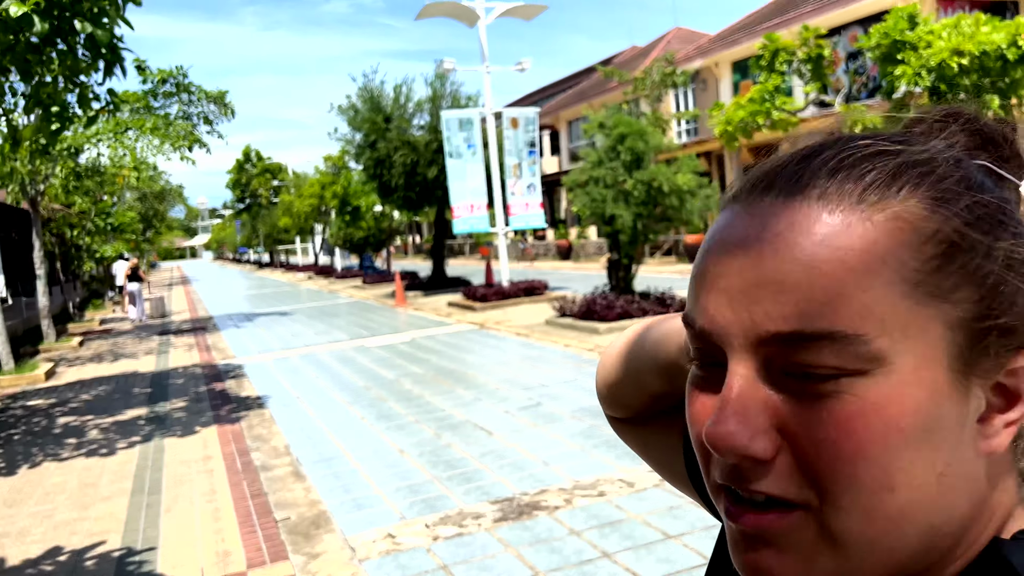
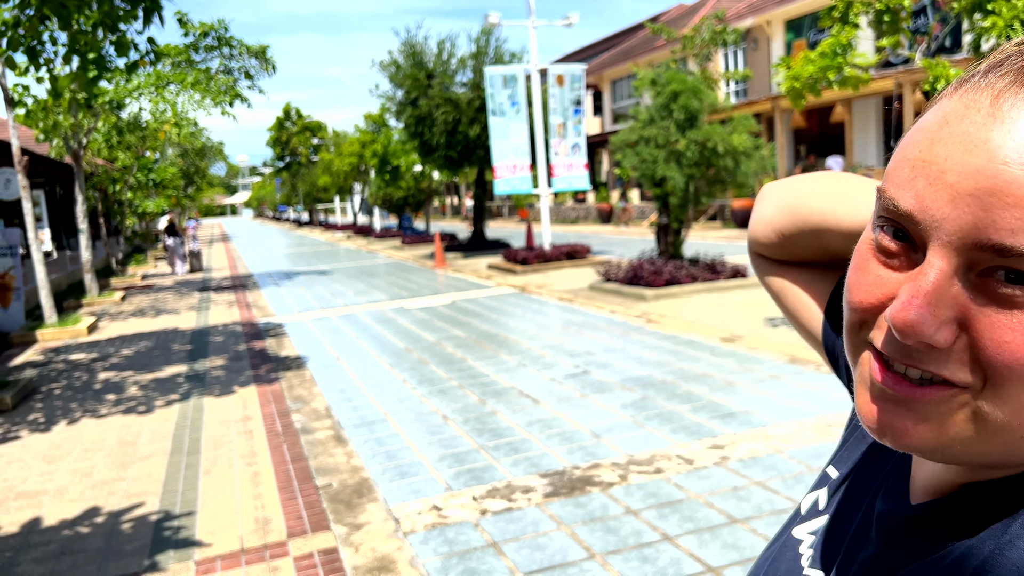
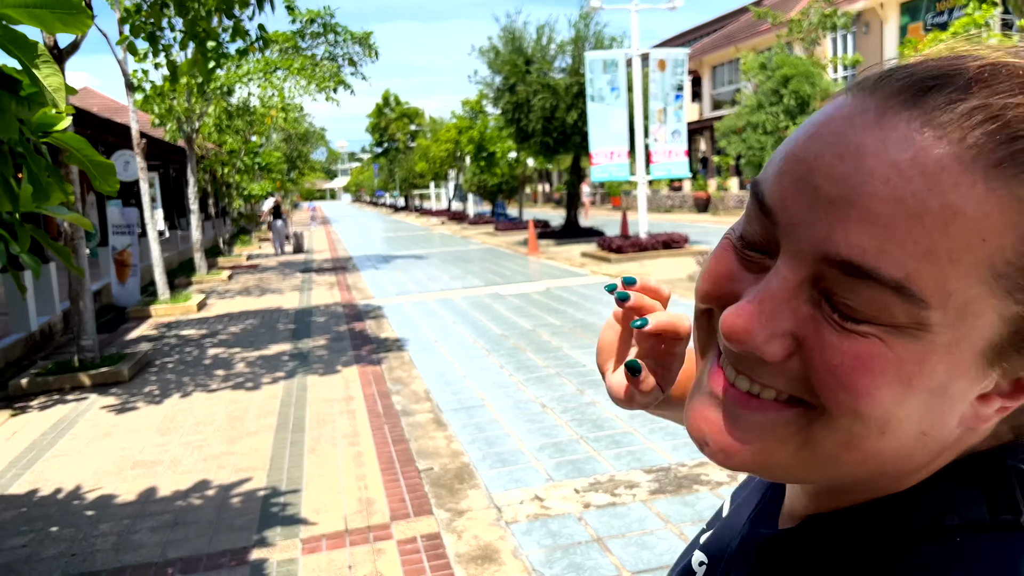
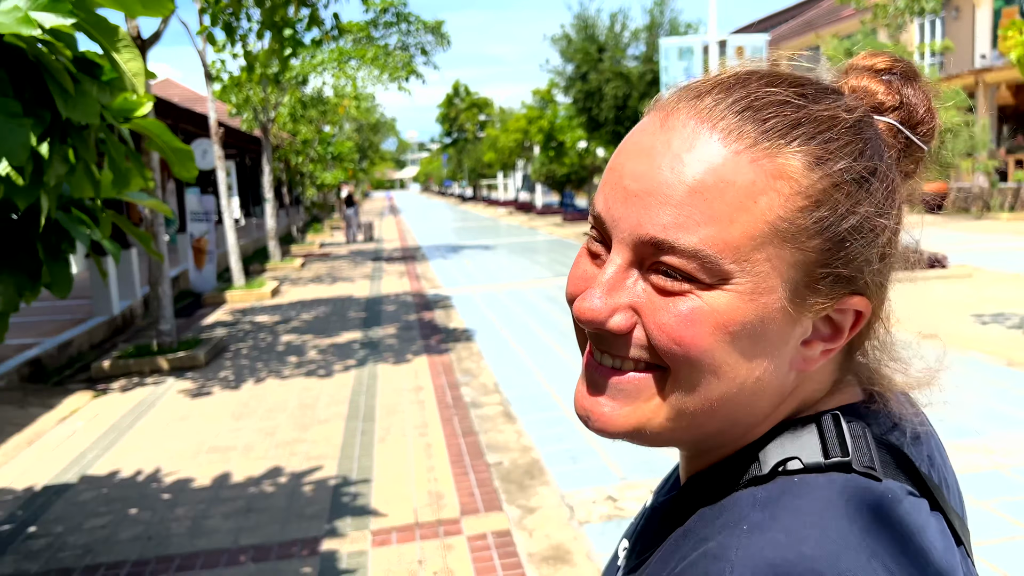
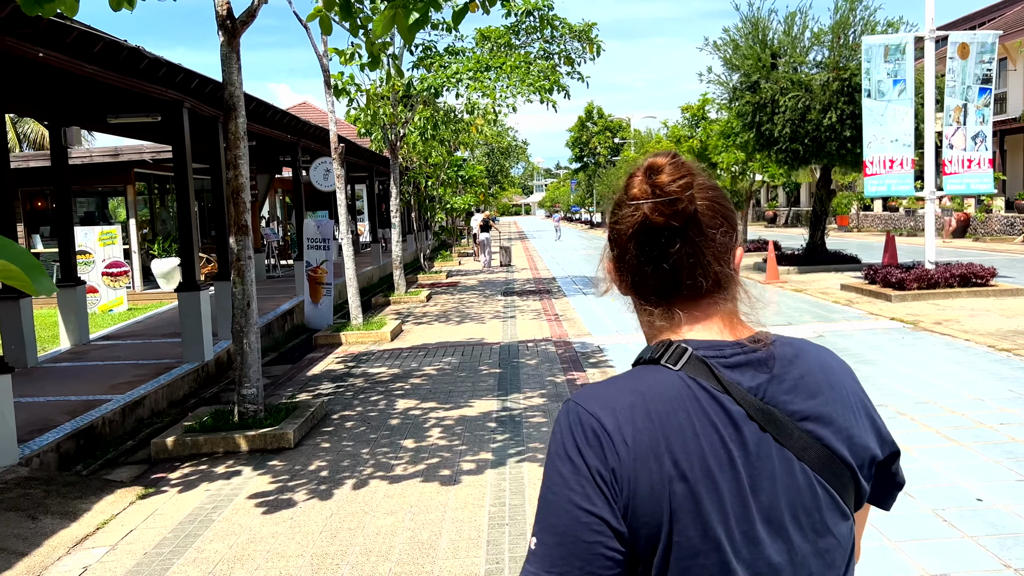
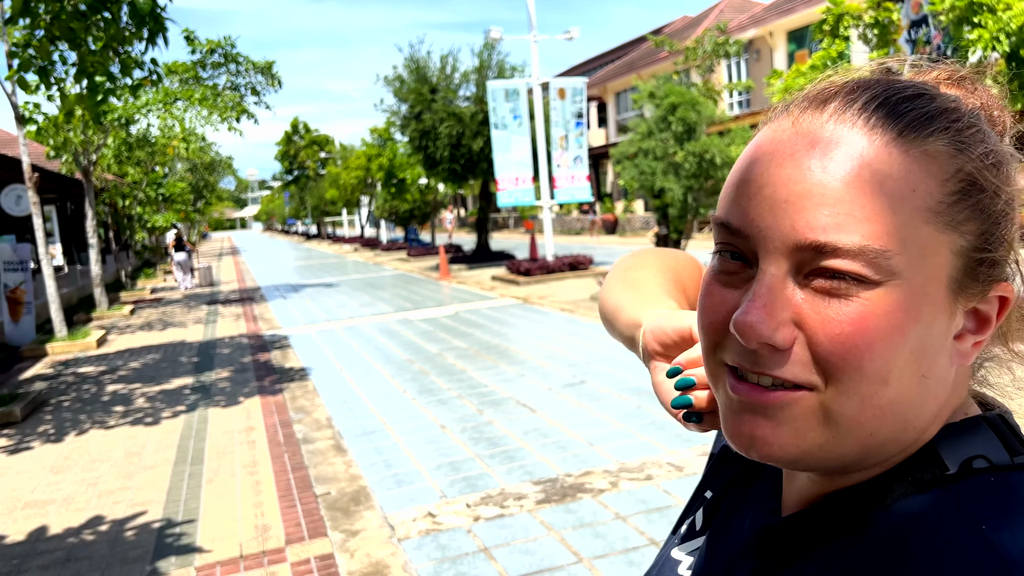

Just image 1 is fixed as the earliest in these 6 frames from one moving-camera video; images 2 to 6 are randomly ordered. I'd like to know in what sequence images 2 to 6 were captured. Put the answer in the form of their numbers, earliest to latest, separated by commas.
6, 2, 3, 4, 5
